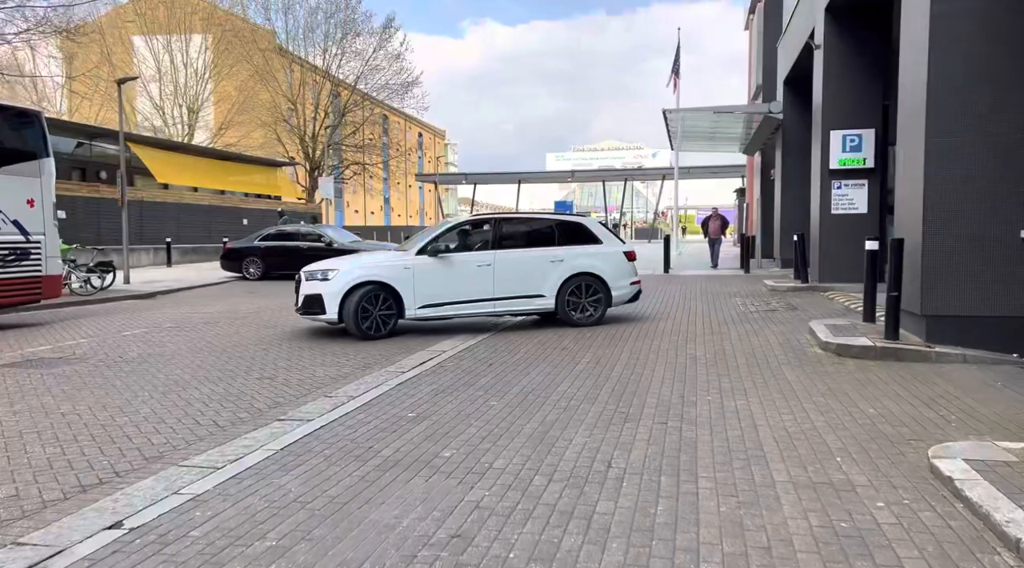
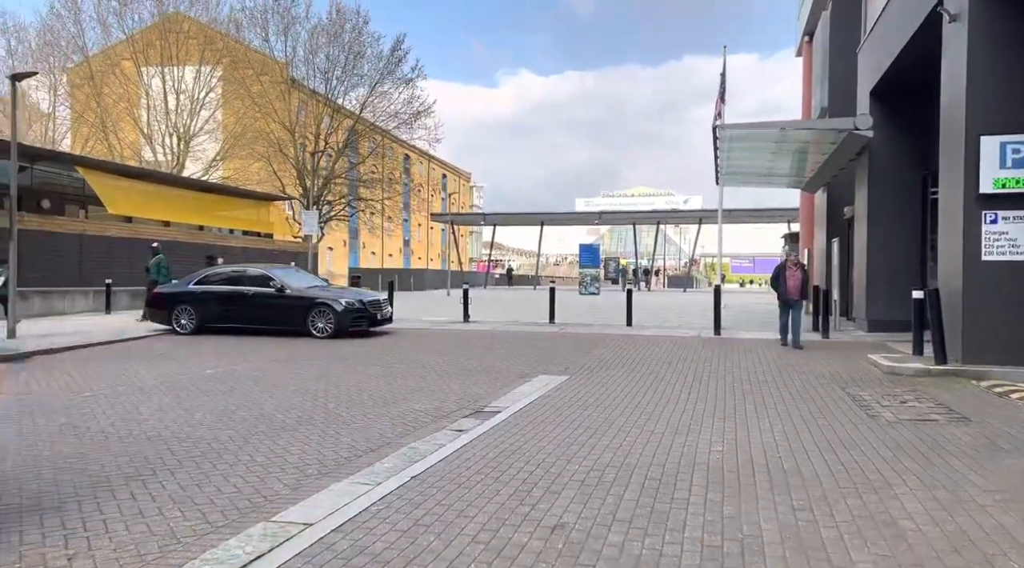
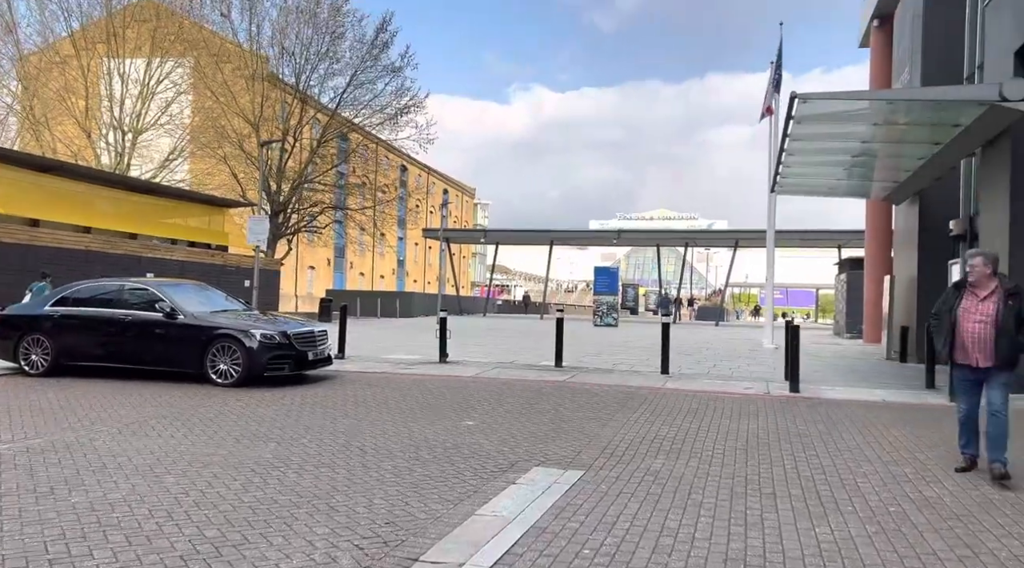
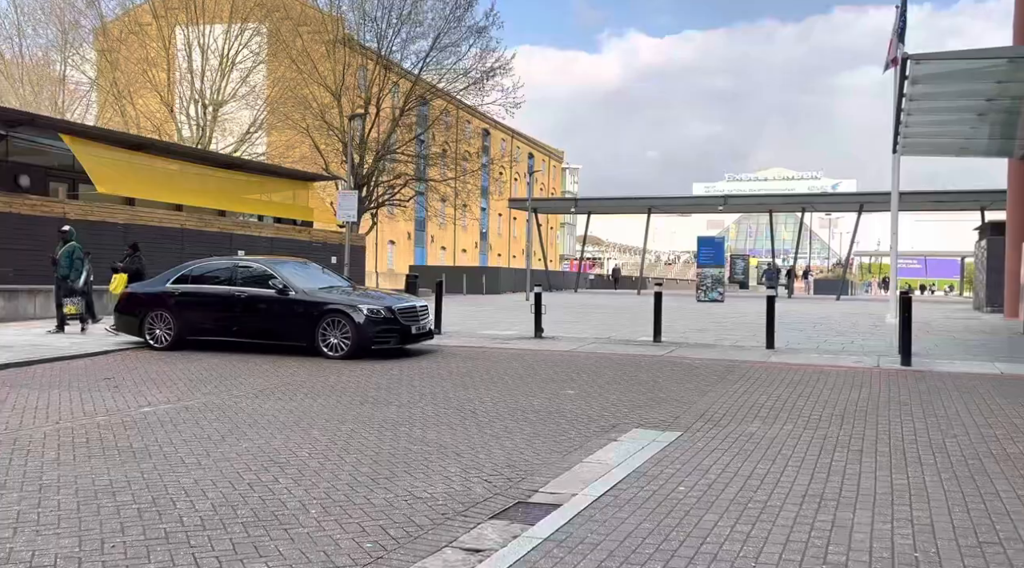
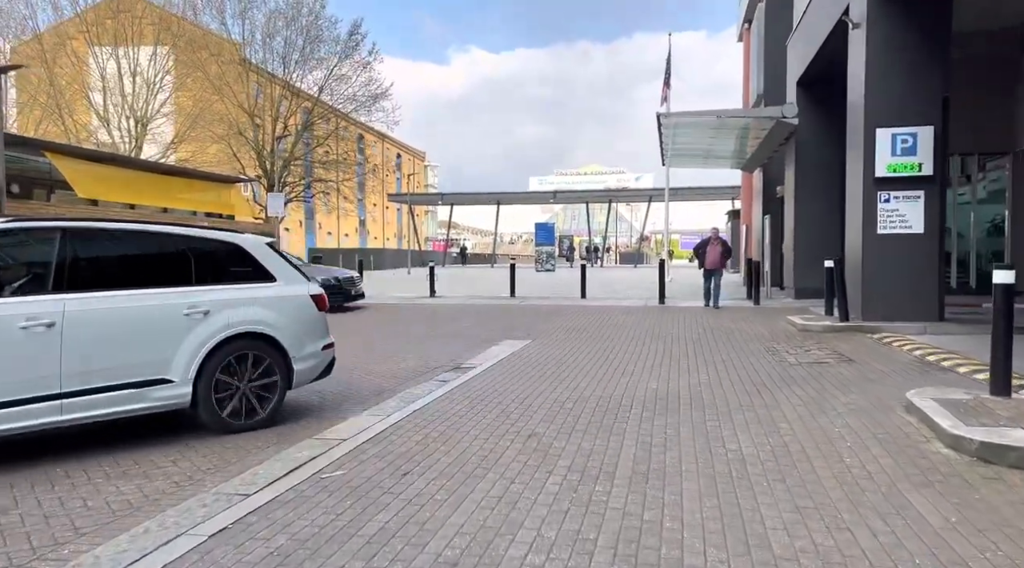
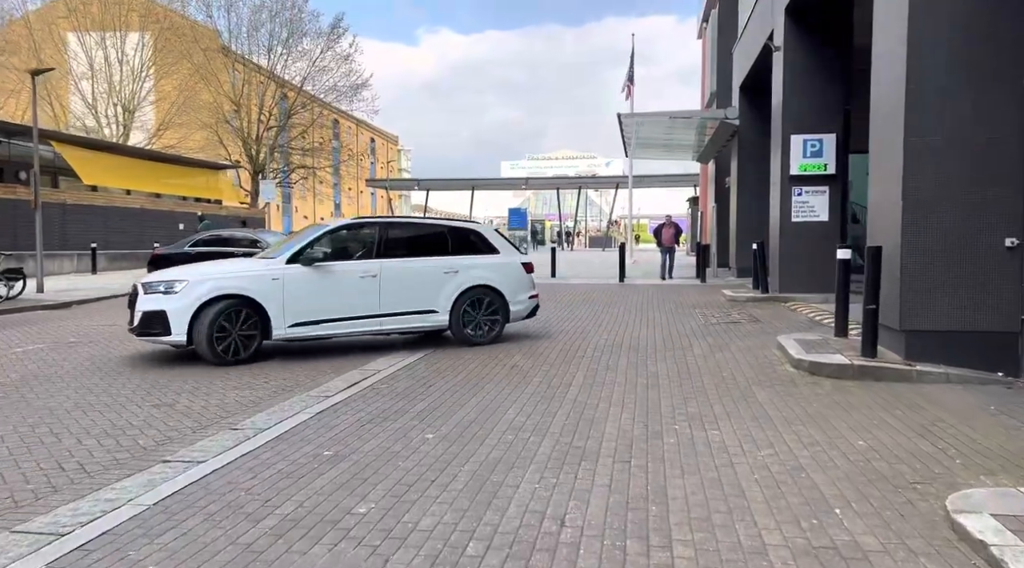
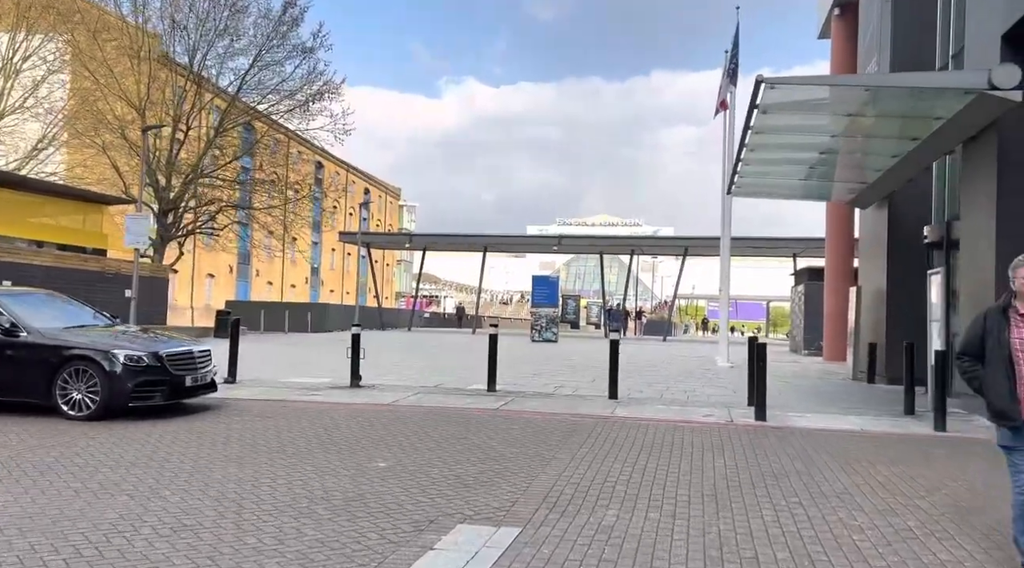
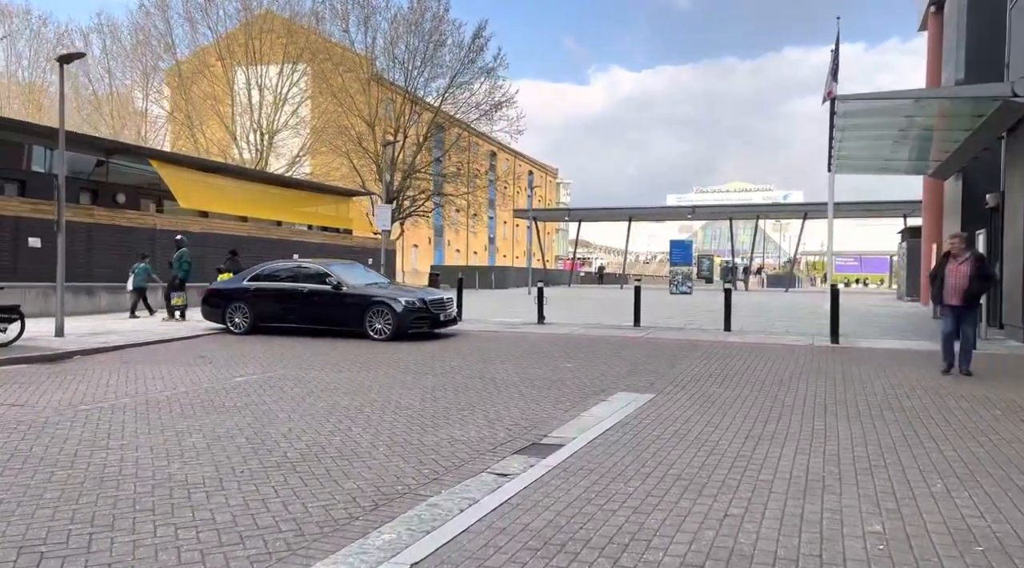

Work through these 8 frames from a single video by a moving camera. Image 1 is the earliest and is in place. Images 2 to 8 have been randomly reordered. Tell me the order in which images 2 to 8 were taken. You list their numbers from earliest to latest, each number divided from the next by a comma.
6, 5, 2, 8, 4, 3, 7
